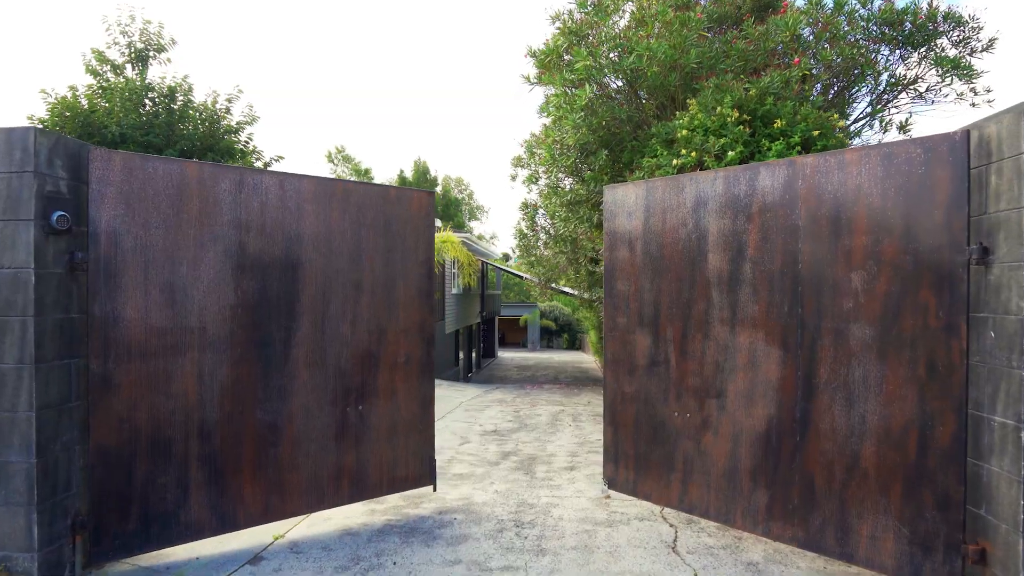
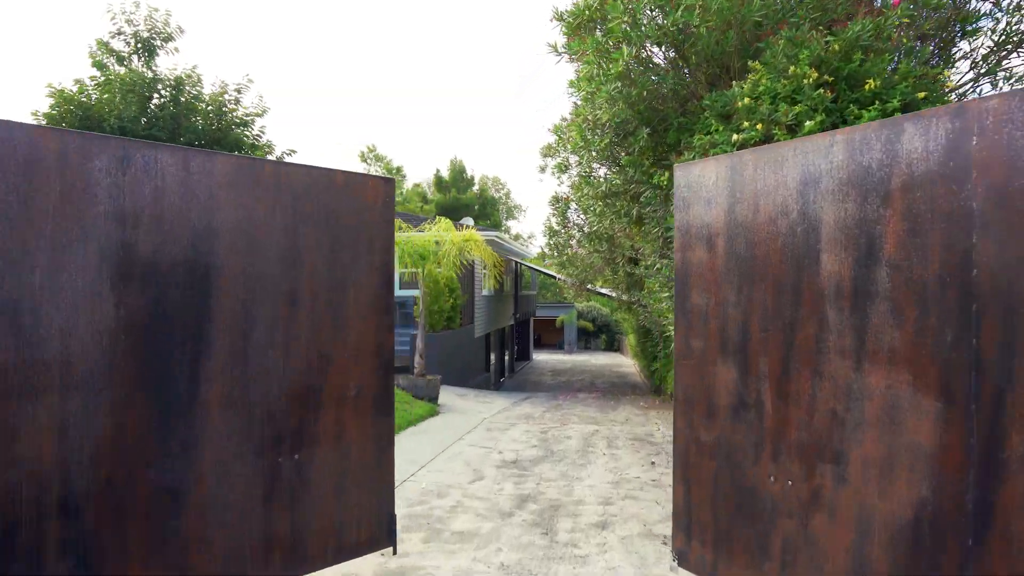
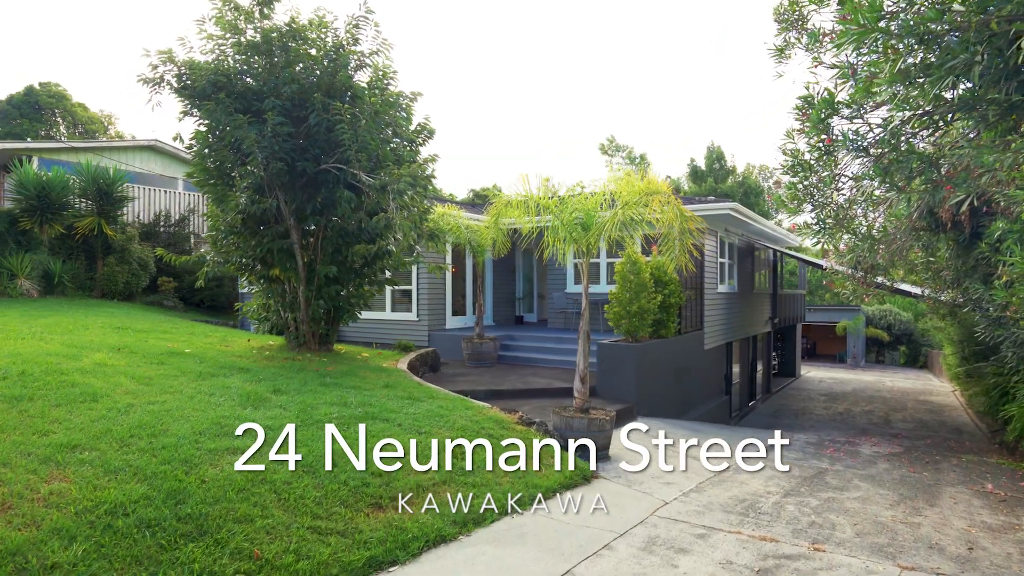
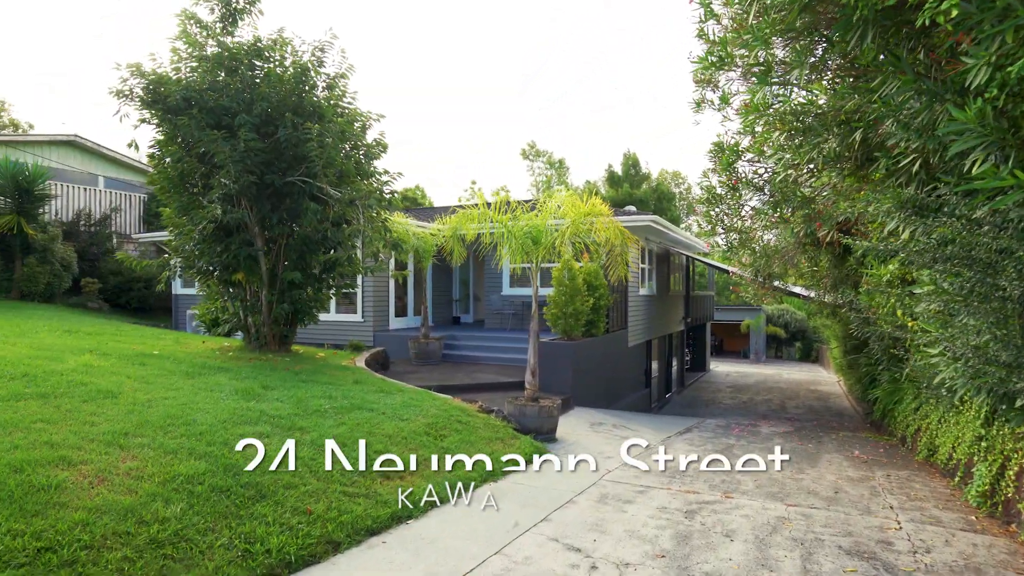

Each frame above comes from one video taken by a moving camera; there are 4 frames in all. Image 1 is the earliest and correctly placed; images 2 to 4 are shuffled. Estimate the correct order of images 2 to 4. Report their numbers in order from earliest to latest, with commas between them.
2, 4, 3
